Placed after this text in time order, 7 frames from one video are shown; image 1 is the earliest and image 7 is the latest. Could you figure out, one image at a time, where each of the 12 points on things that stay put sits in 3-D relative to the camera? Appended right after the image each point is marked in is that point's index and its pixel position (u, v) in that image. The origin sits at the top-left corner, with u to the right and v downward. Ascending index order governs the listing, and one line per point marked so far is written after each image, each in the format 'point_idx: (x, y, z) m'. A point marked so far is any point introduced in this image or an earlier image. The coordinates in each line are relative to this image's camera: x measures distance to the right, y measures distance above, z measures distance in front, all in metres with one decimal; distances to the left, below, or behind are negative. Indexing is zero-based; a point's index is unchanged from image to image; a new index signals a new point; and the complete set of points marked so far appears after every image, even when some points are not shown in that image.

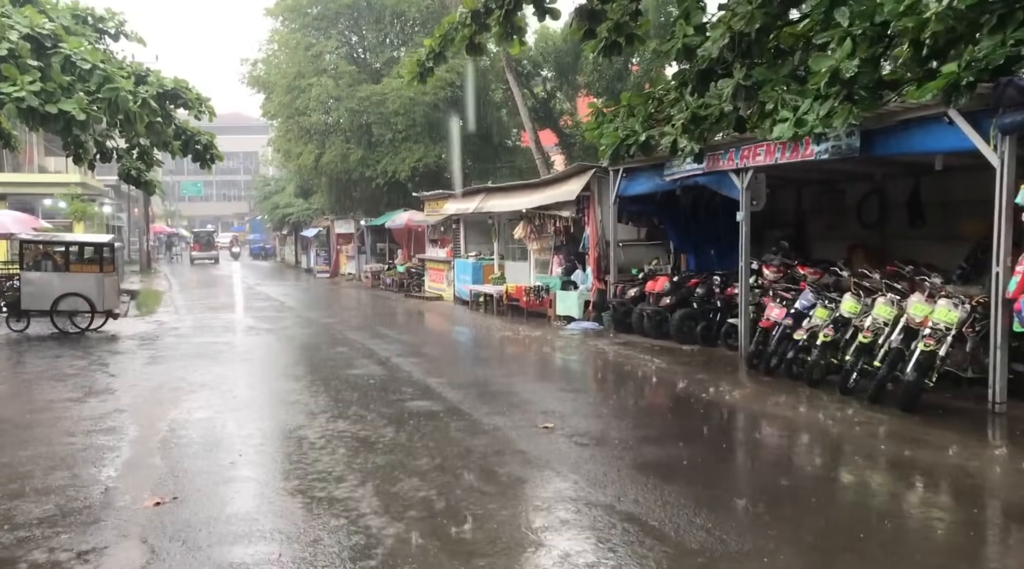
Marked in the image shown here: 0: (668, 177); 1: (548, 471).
0: (+2.1, +1.5, +11.7) m
1: (+0.2, -1.2, +5.6) m
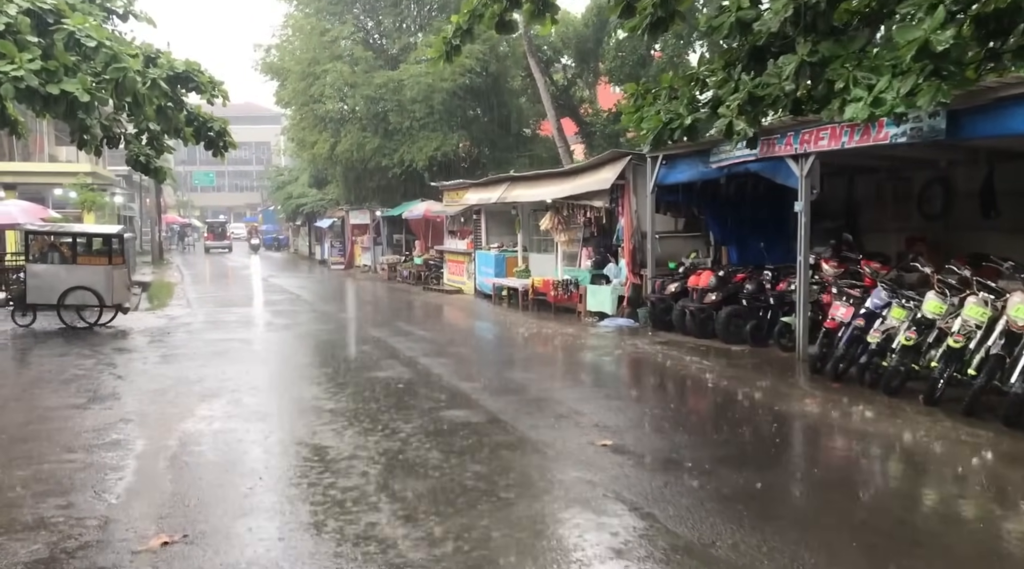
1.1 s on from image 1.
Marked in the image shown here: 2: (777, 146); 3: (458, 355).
0: (+2.6, +1.5, +10.9) m
1: (+0.6, -1.2, +4.8) m
2: (+2.9, +1.5, +9.5) m
3: (-0.7, -0.9, +10.7) m
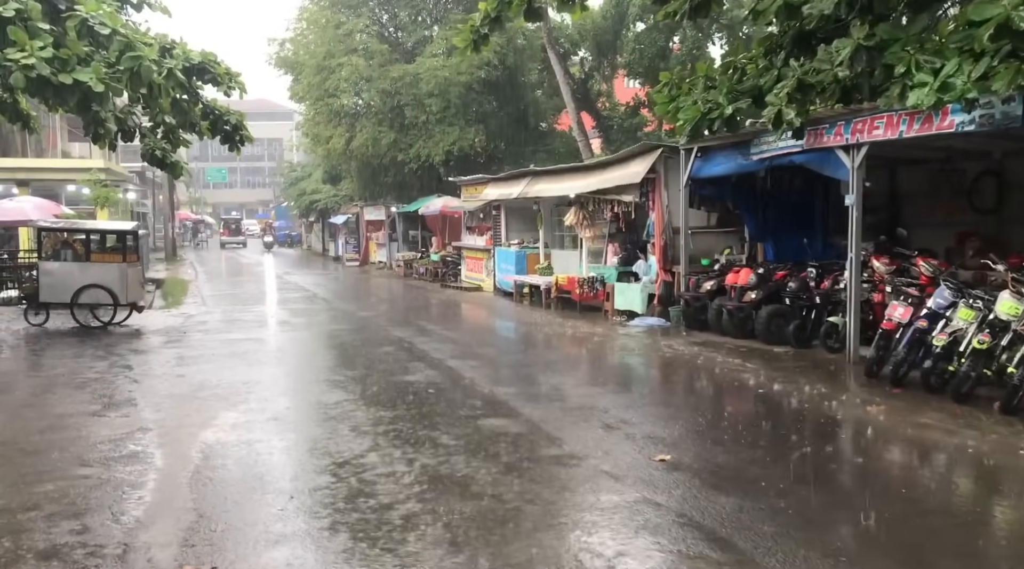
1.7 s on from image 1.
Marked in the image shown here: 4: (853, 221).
0: (+2.9, +1.5, +10.3) m
1: (+0.9, -1.2, +4.3) m
2: (+3.3, +1.6, +8.9) m
3: (-0.3, -0.9, +10.3) m
4: (+3.5, +0.7, +8.8) m
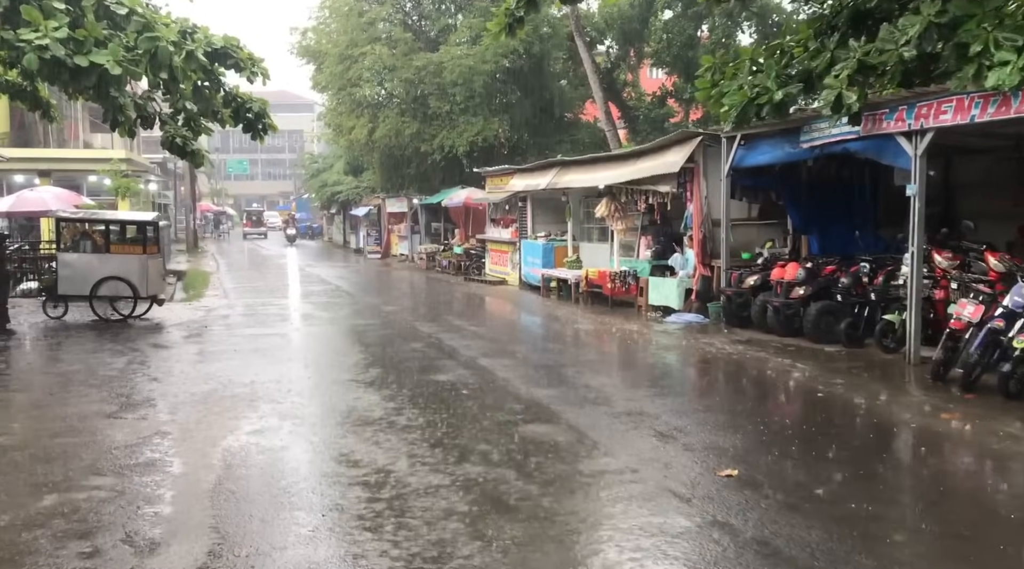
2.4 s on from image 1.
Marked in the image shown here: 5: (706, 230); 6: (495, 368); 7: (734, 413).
0: (+3.3, +1.6, +9.8) m
1: (+1.2, -1.2, +3.8) m
2: (+3.7, +1.6, +8.4) m
3: (+0.1, -0.8, +9.8) m
4: (+3.9, +0.7, +8.2) m
5: (+2.8, +0.8, +12.4) m
6: (-0.2, -0.8, +8.6) m
7: (+1.8, -1.0, +6.8) m
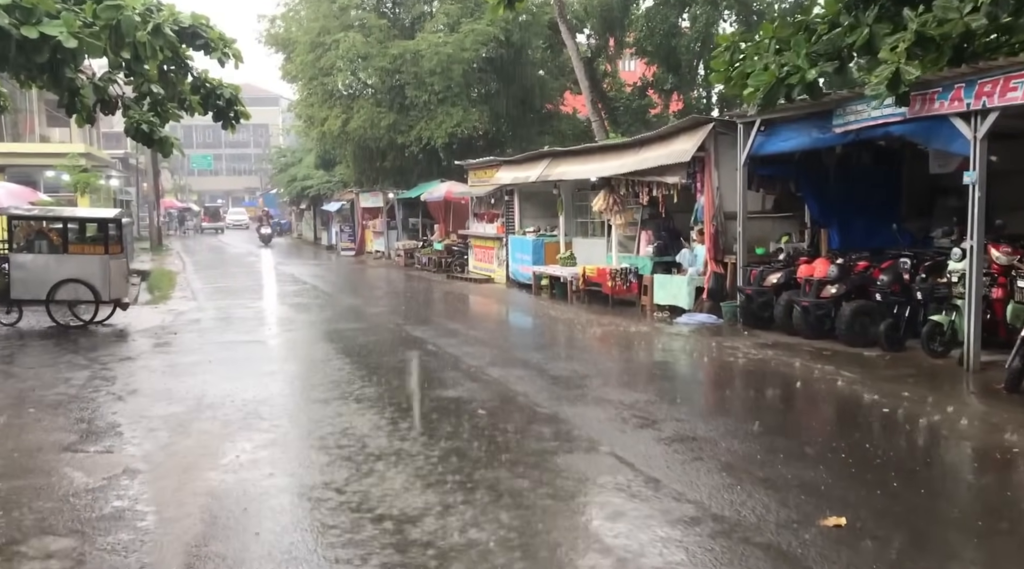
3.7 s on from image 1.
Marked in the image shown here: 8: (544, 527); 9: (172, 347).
0: (+3.4, +1.6, +9.0) m
1: (+1.5, -1.2, +3.0) m
2: (+3.8, +1.6, +7.6) m
3: (+0.2, -0.8, +8.9) m
4: (+4.0, +0.7, +7.4) m
5: (+2.8, +0.8, +11.6) m
6: (0.0, -0.9, +7.7) m
7: (+2.0, -1.0, +5.9) m
8: (+0.2, -1.2, +4.1) m
9: (-4.2, -0.8, +10.7) m
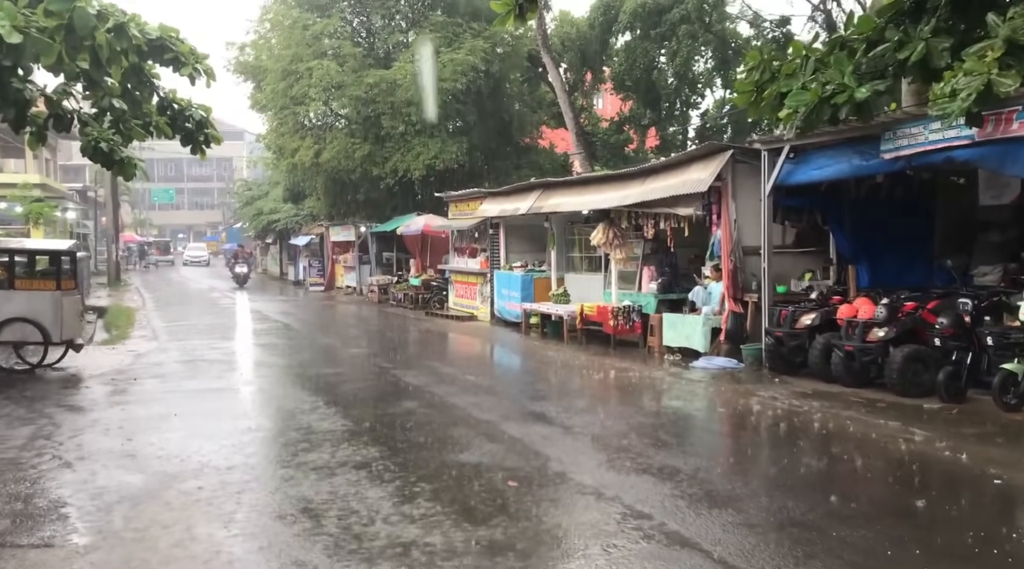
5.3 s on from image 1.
0: (+3.5, +1.2, +8.1) m
1: (+1.8, -1.4, +1.9) m
2: (+3.9, +1.3, +6.7) m
3: (+0.3, -1.2, +7.8) m
4: (+4.2, +0.4, +6.6) m
5: (+2.8, +0.3, +10.6) m
6: (+0.1, -1.2, +6.6) m
7: (+2.2, -1.3, +4.9) m
8: (+0.5, -1.3, +3.0) m
9: (-4.2, -1.2, +9.4) m
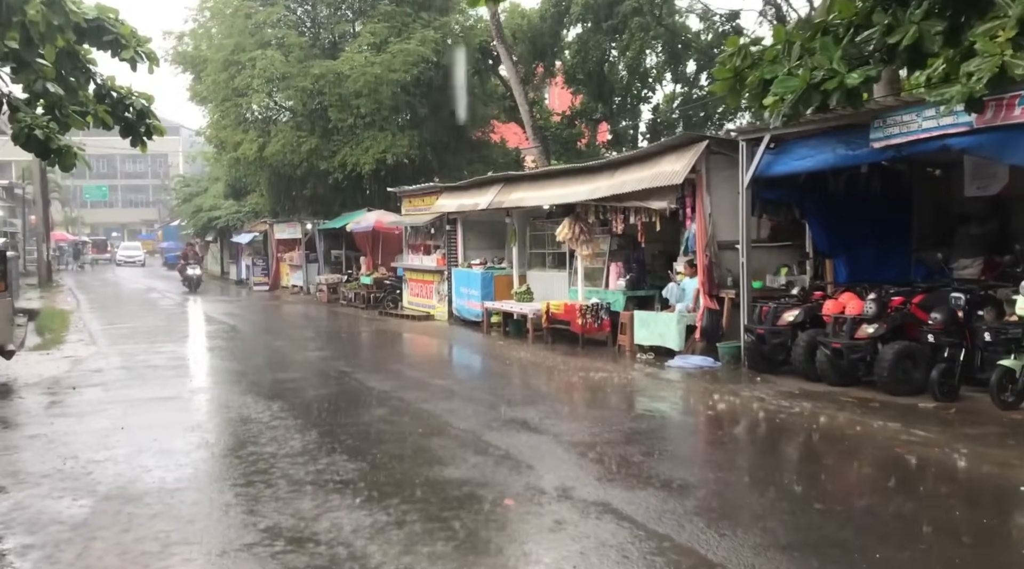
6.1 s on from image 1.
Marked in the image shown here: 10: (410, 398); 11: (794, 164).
0: (+3.3, +1.3, +7.8) m
1: (+2.0, -1.4, +1.5) m
2: (+3.8, +1.3, +6.5) m
3: (+0.1, -1.2, +7.3) m
4: (+4.1, +0.4, +6.3) m
5: (+2.4, +0.4, +10.3) m
6: (0.0, -1.2, +6.1) m
7: (+2.2, -1.3, +4.5) m
8: (+0.6, -1.3, +2.5) m
9: (-4.5, -1.2, +8.6) m
10: (-1.0, -1.1, +8.5) m
11: (+2.9, +1.2, +8.7) m
